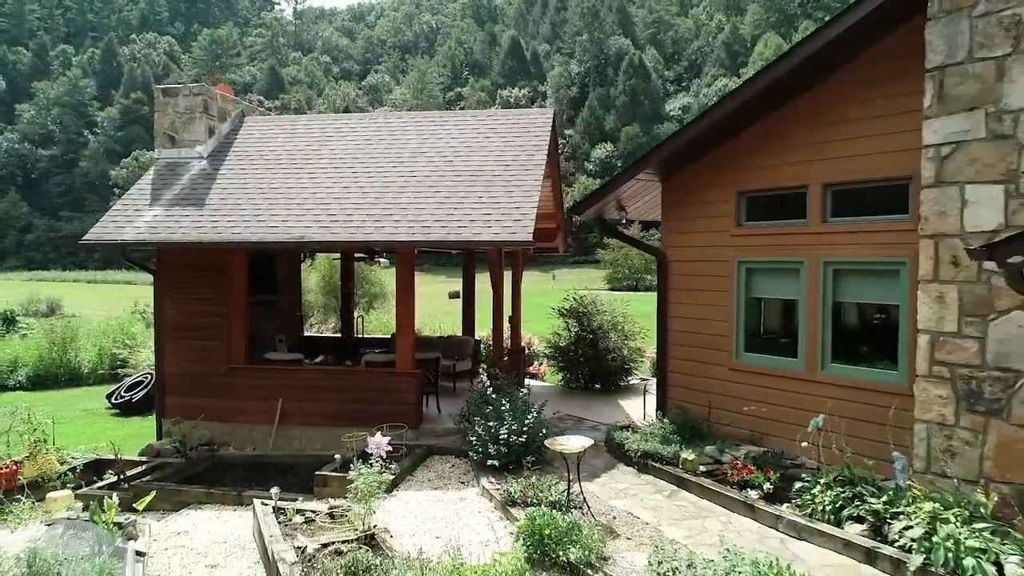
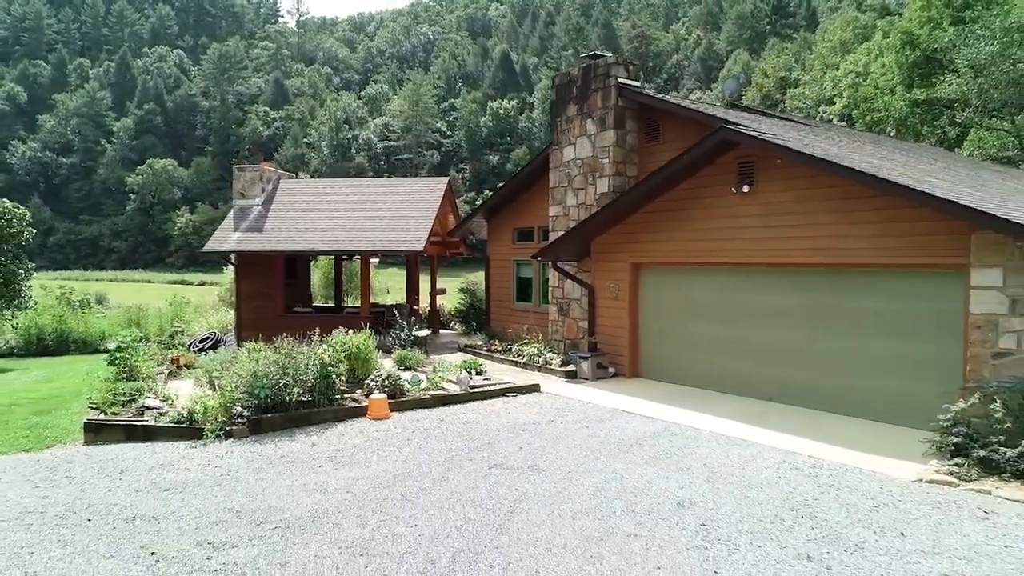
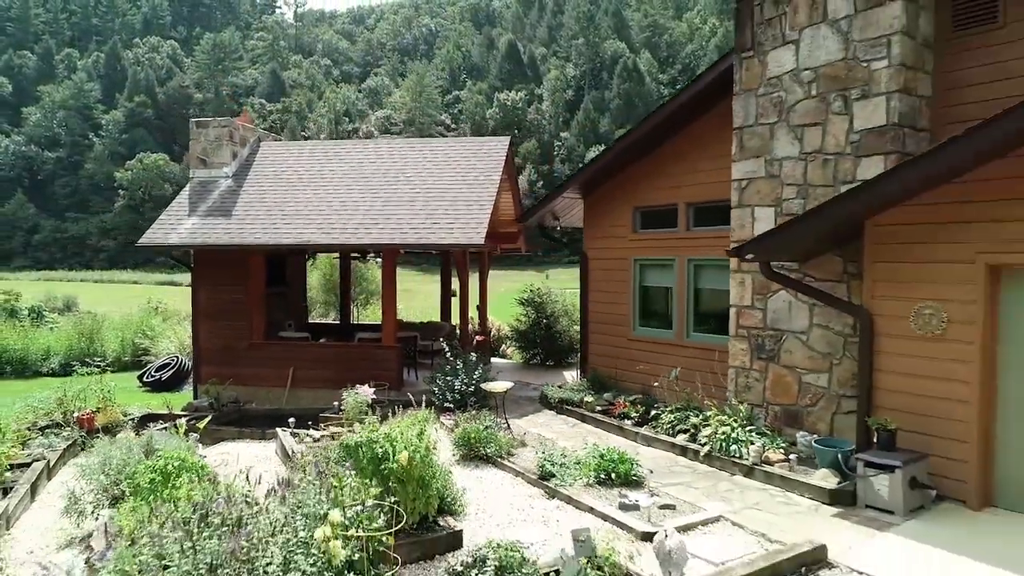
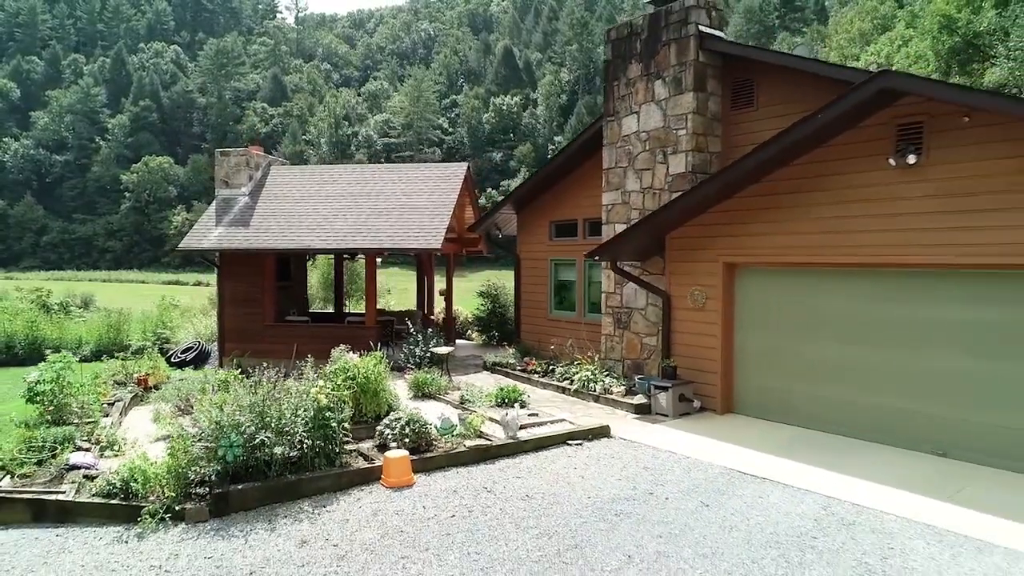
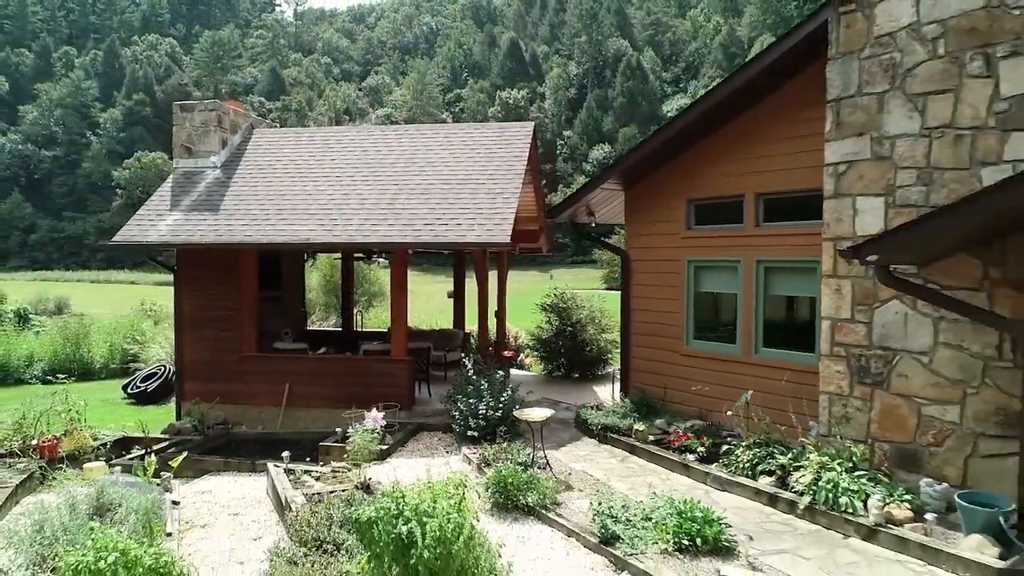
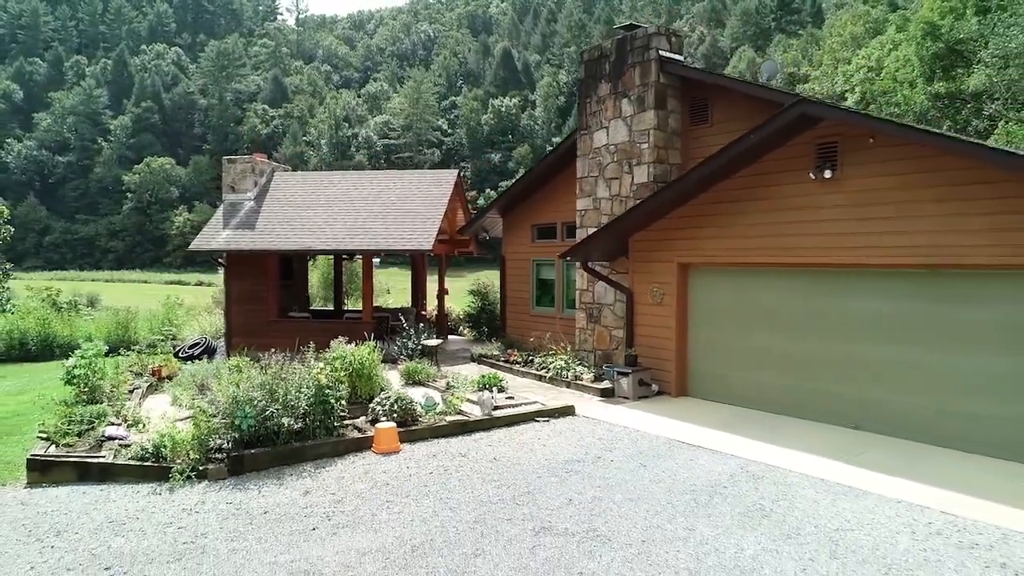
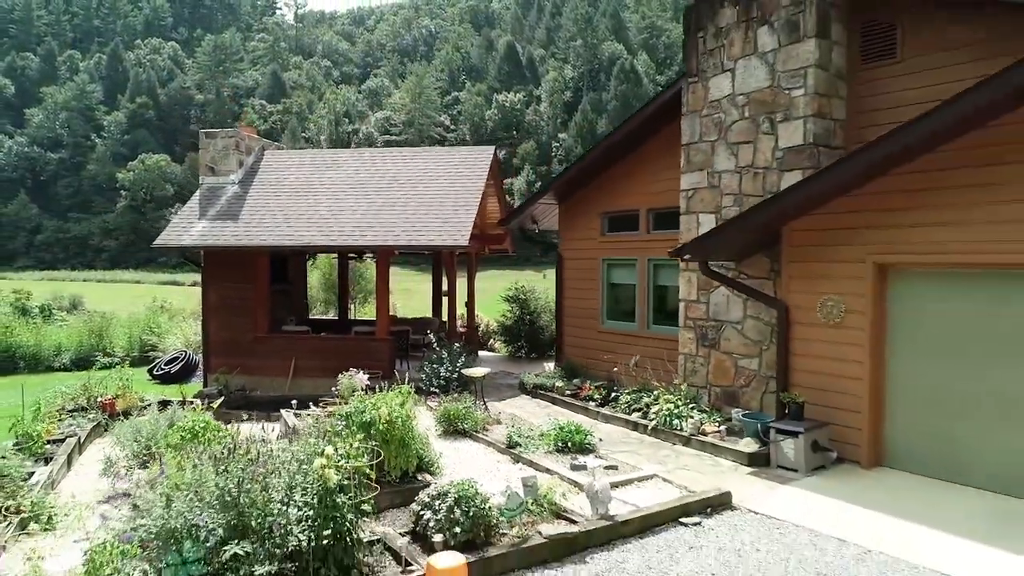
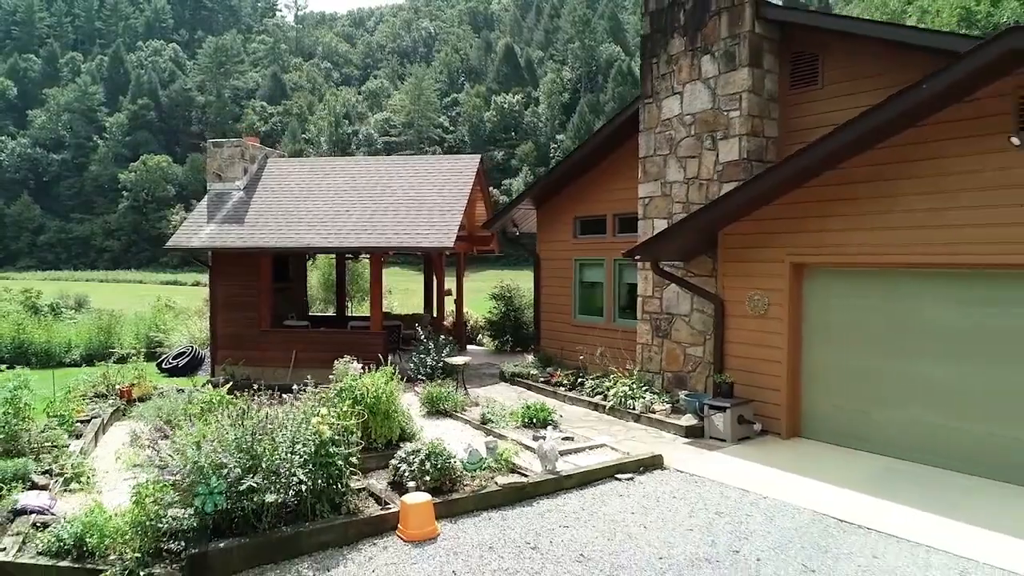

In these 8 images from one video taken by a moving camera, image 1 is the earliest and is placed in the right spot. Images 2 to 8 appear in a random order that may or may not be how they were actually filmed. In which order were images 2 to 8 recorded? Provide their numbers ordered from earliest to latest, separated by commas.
5, 3, 7, 8, 4, 6, 2
